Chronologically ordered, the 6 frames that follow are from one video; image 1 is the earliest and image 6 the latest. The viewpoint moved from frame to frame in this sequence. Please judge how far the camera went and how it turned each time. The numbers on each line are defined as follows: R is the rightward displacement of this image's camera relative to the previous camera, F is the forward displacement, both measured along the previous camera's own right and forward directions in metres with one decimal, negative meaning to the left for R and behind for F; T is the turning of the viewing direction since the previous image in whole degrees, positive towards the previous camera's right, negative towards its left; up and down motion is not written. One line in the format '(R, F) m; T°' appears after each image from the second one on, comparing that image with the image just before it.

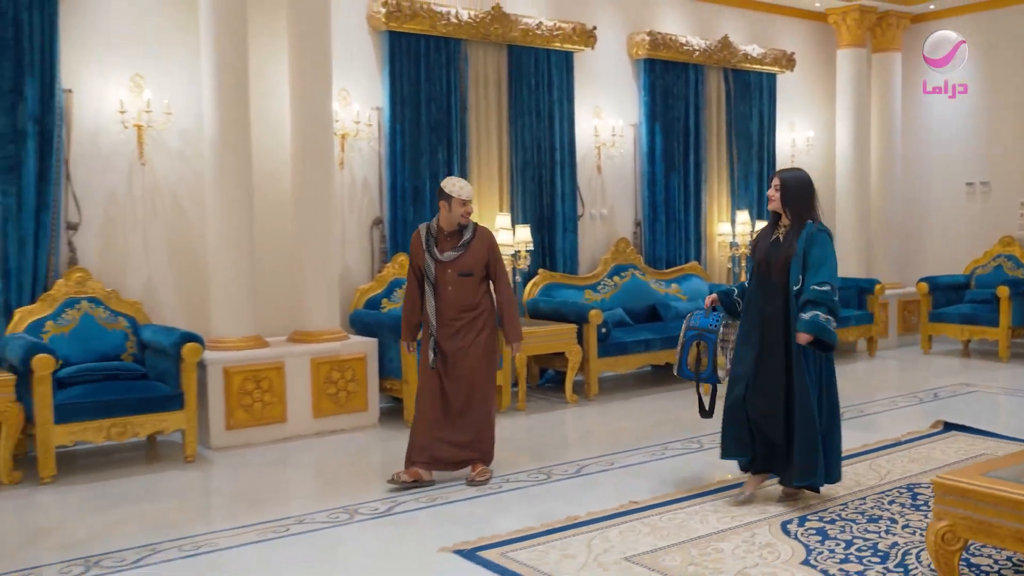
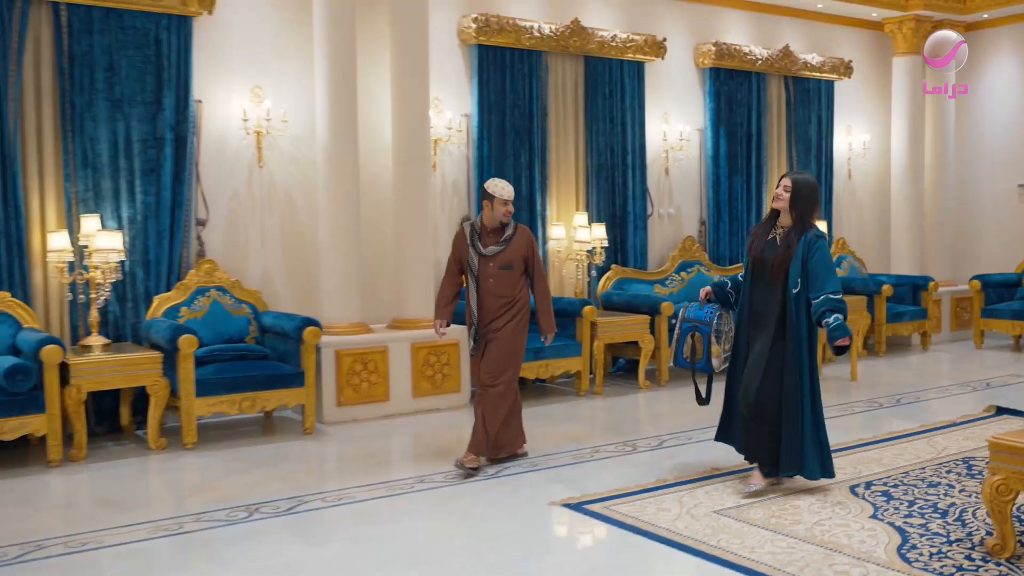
(-0.3, -0.6) m; -2°
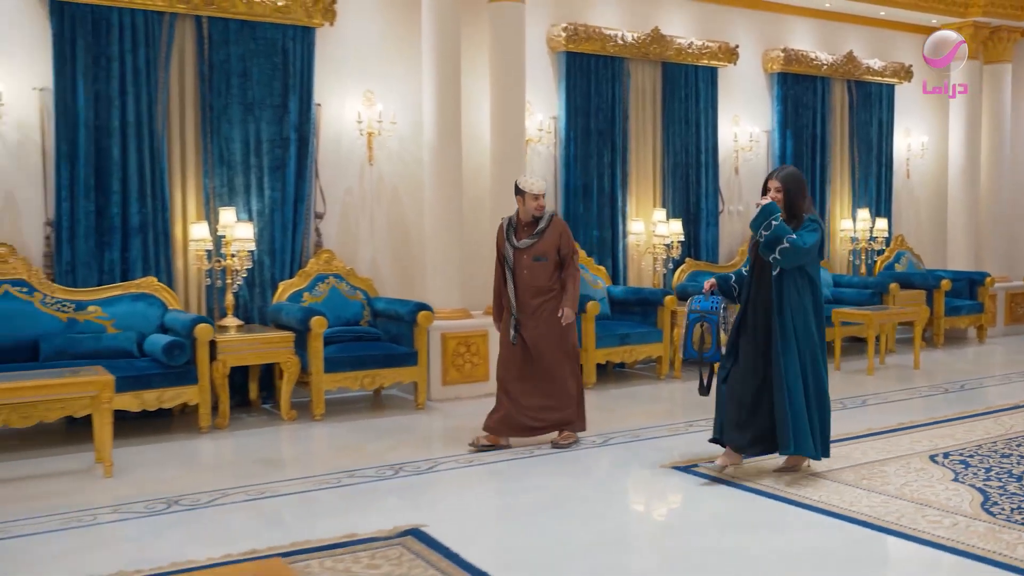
(-0.4, -0.6) m; -2°
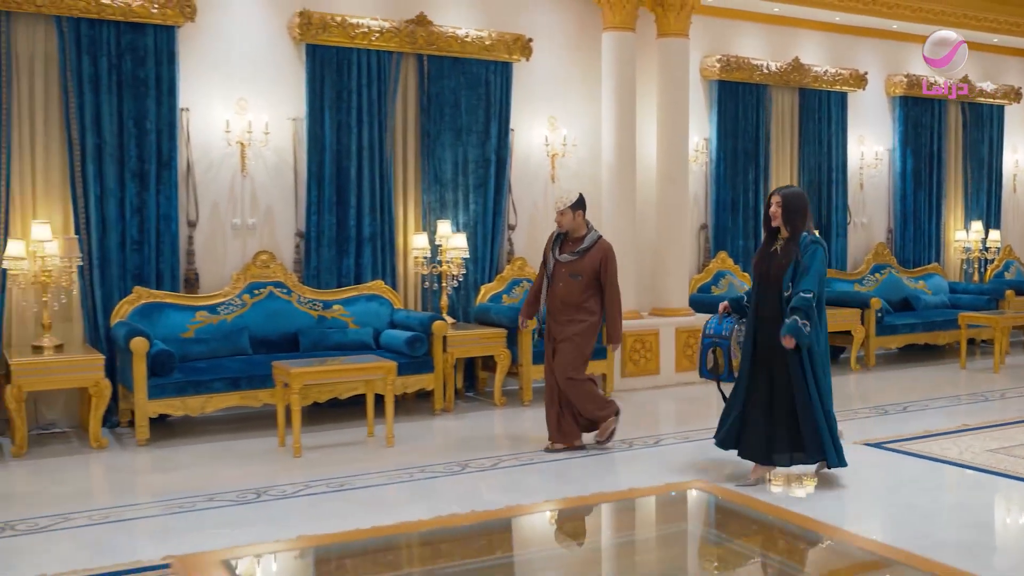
(-1.1, -1.0) m; -2°
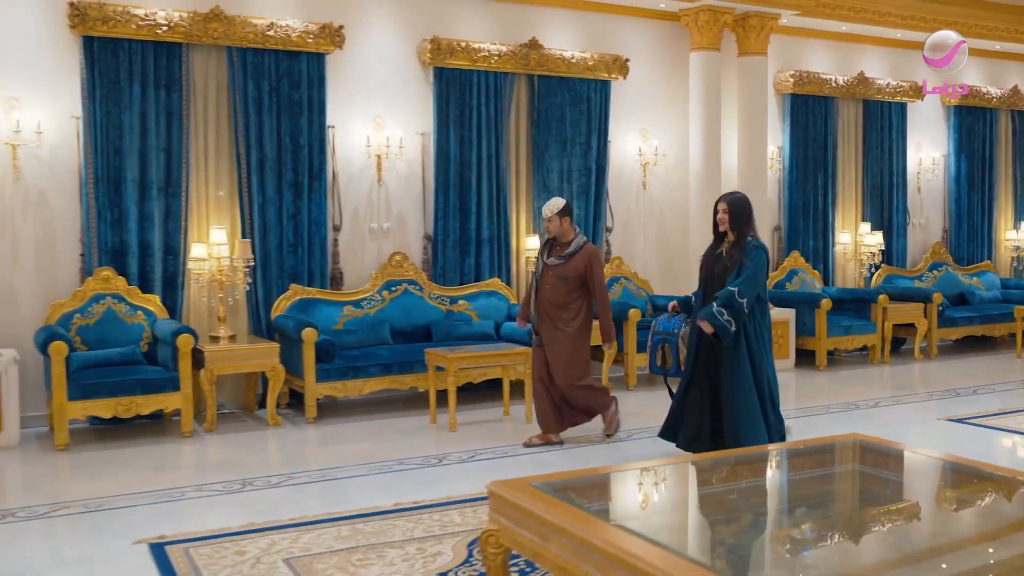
(-0.7, -0.9) m; -1°
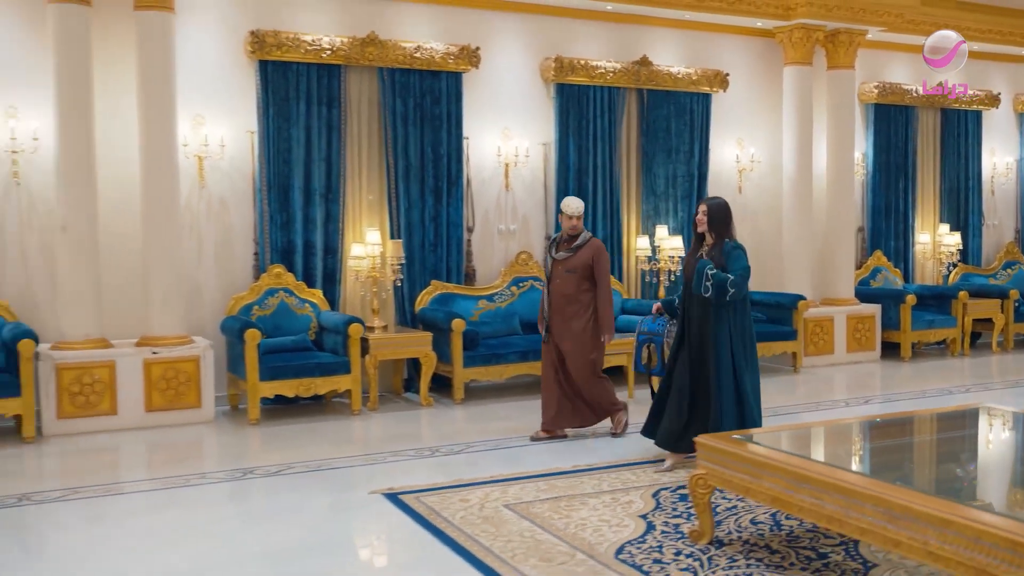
(-0.7, -0.8) m; -2°
